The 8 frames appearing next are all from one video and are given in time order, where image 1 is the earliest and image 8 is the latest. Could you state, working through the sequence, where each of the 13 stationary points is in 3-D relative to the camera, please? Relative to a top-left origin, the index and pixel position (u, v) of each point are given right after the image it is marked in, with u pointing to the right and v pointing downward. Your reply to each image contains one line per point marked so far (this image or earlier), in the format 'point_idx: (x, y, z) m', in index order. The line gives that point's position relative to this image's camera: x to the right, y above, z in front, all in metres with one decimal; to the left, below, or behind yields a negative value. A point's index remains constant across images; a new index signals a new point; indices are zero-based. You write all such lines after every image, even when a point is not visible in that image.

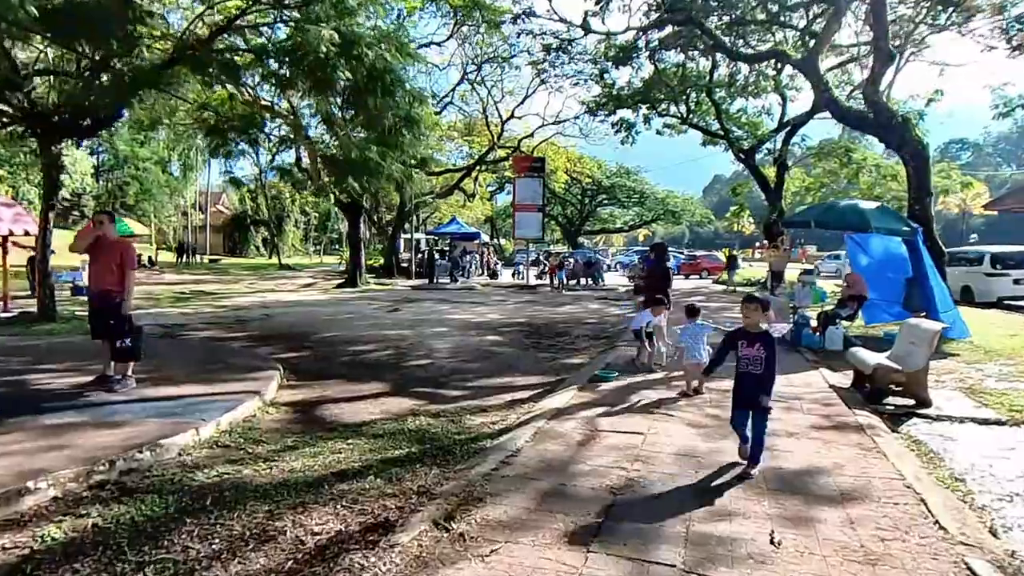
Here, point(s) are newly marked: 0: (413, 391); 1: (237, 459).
0: (-1.2, -1.3, +7.9) m
1: (-2.3, -1.4, +5.2) m
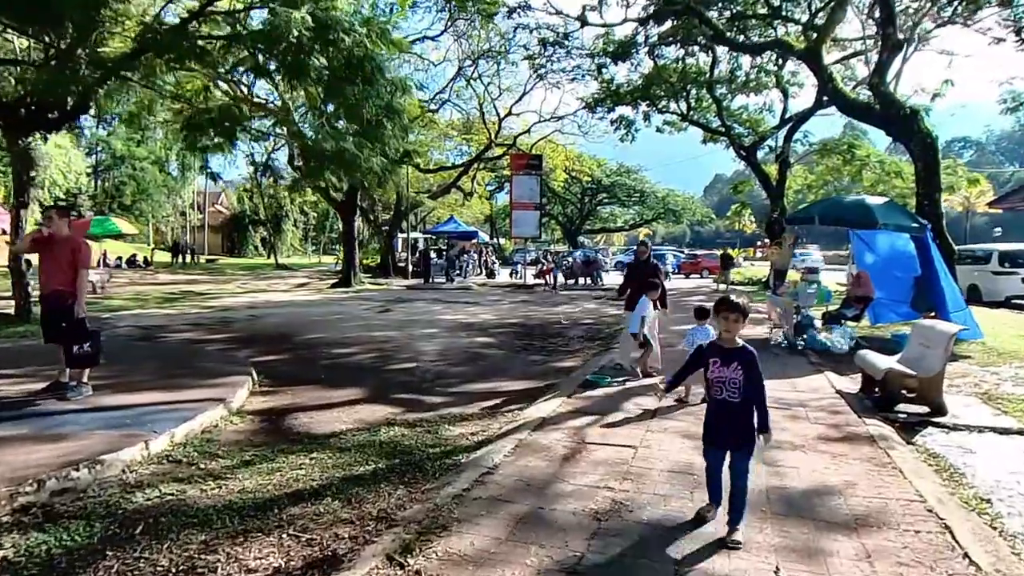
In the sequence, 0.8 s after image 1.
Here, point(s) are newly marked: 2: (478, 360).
0: (-1.4, -1.3, +7.4) m
1: (-2.5, -1.4, +4.7) m
2: (-0.5, -1.1, +10.0) m
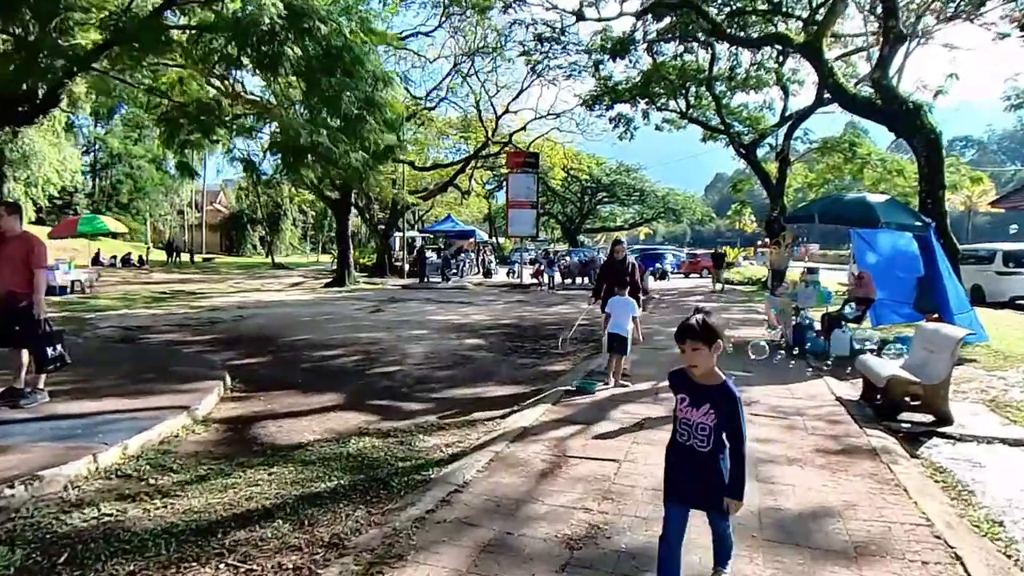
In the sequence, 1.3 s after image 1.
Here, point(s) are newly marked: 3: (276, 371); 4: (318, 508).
0: (-1.6, -1.3, +7.1) m
1: (-2.7, -1.4, +4.4) m
2: (-0.7, -1.2, +9.7) m
3: (-3.3, -1.2, +8.9) m
4: (-1.2, -1.4, +4.1) m
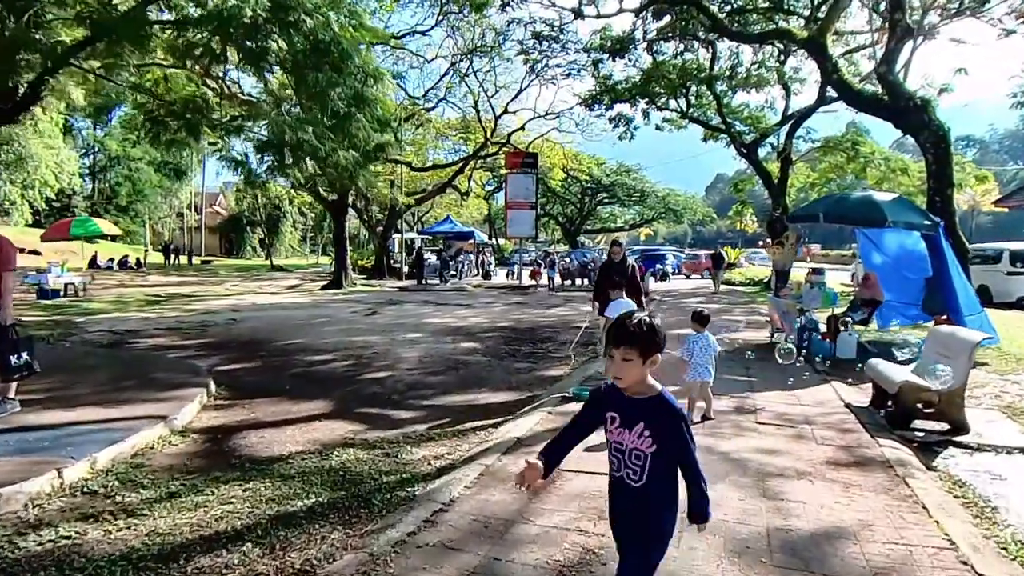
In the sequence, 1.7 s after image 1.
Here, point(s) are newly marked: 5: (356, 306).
0: (-1.7, -1.3, +6.8) m
1: (-2.7, -1.5, +4.1) m
2: (-0.8, -1.2, +9.4) m
3: (-3.4, -1.2, +8.6) m
4: (-1.3, -1.4, +3.8) m
5: (-4.7, -0.5, +18.8) m
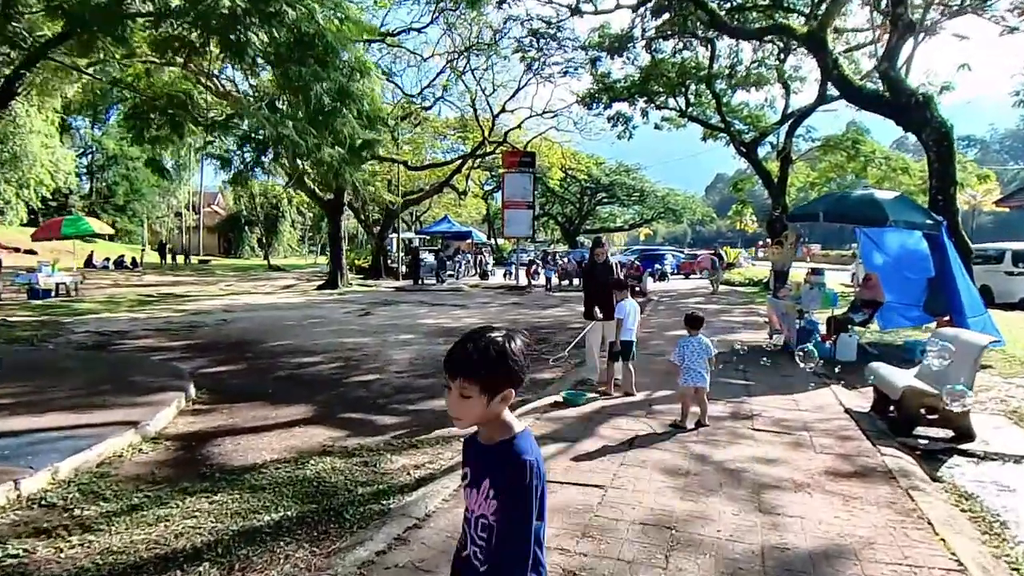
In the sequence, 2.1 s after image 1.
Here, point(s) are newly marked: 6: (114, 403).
0: (-1.8, -1.3, +6.5) m
1: (-2.8, -1.5, +3.9) m
2: (-0.9, -1.2, +9.2) m
3: (-3.5, -1.2, +8.4) m
4: (-1.4, -1.4, +3.5) m
5: (-4.8, -0.5, +18.5) m
6: (-4.1, -1.2, +6.4) m
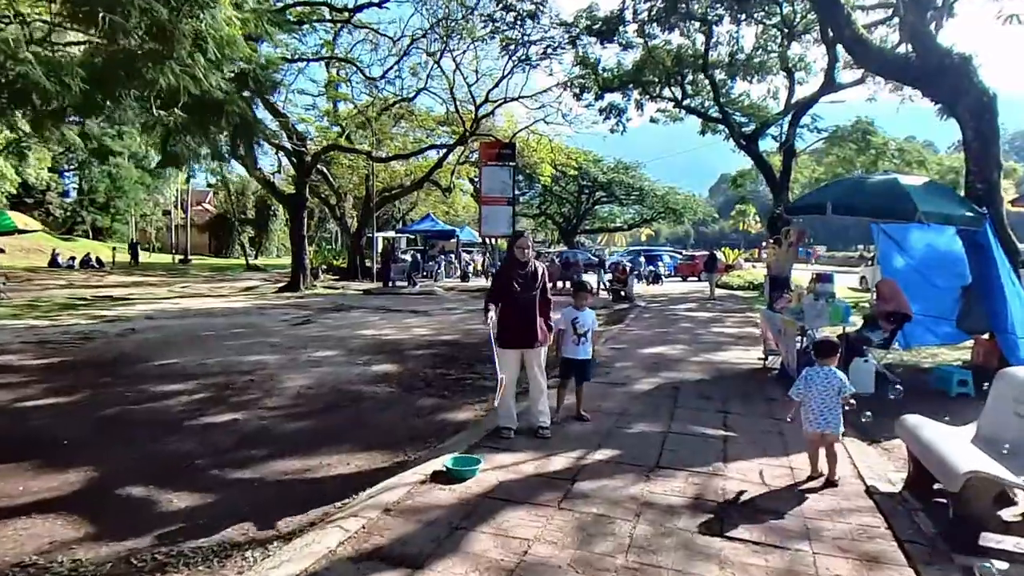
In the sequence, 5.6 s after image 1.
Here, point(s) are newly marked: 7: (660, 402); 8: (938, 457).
0: (-2.8, -1.4, +4.4) m
1: (-3.9, -1.6, +1.7) m
2: (-1.9, -1.3, +7.0) m
3: (-4.5, -1.3, +6.3) m
4: (-2.5, -1.6, +1.4) m
5: (-5.7, -0.6, +16.4) m
6: (-5.1, -1.3, +4.3) m
7: (+1.6, -1.2, +6.7) m
8: (+2.5, -1.0, +3.8) m
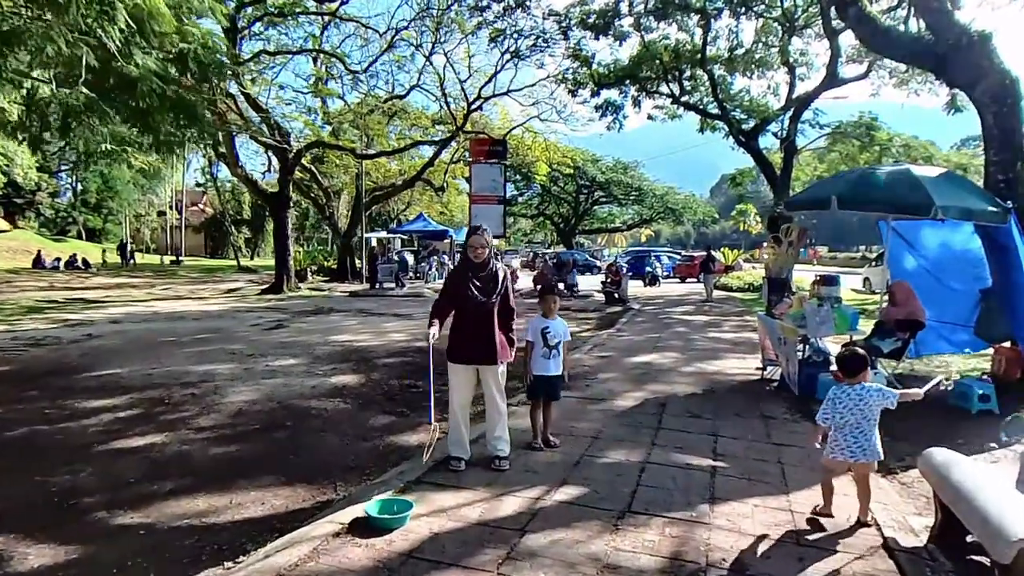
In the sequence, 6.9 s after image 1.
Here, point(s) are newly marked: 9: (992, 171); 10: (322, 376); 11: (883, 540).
0: (-3.1, -1.5, +3.6) m
1: (-4.2, -1.6, +0.9) m
2: (-2.2, -1.3, +6.2) m
3: (-4.9, -1.4, +5.5) m
4: (-2.8, -1.6, +0.6) m
5: (-6.0, -0.7, +15.6) m
6: (-5.4, -1.3, +3.5) m
7: (+1.2, -1.3, +5.9) m
8: (+2.2, -1.0, +3.0) m
9: (+5.9, +1.4, +7.8) m
10: (-2.6, -1.2, +8.6) m
11: (+2.1, -1.4, +3.6) m
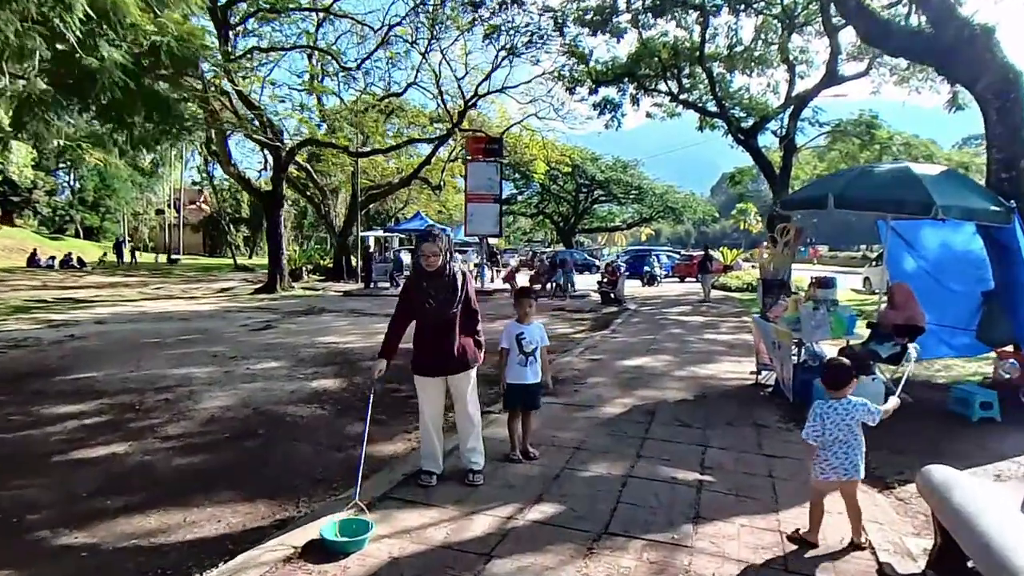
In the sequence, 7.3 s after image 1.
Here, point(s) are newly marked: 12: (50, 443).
0: (-3.3, -1.5, +3.4) m
1: (-4.4, -1.6, +0.7) m
2: (-2.4, -1.4, +6.0) m
3: (-5.0, -1.4, +5.2) m
4: (-3.0, -1.6, +0.3) m
5: (-6.2, -0.7, +15.4) m
6: (-5.6, -1.3, +3.3) m
7: (+1.0, -1.3, +5.6) m
8: (+2.0, -1.1, +2.7) m
9: (+5.7, +1.4, +7.5) m
10: (-2.7, -1.2, +8.4) m
11: (+1.9, -1.4, +3.4) m
12: (-4.1, -1.4, +5.6) m
